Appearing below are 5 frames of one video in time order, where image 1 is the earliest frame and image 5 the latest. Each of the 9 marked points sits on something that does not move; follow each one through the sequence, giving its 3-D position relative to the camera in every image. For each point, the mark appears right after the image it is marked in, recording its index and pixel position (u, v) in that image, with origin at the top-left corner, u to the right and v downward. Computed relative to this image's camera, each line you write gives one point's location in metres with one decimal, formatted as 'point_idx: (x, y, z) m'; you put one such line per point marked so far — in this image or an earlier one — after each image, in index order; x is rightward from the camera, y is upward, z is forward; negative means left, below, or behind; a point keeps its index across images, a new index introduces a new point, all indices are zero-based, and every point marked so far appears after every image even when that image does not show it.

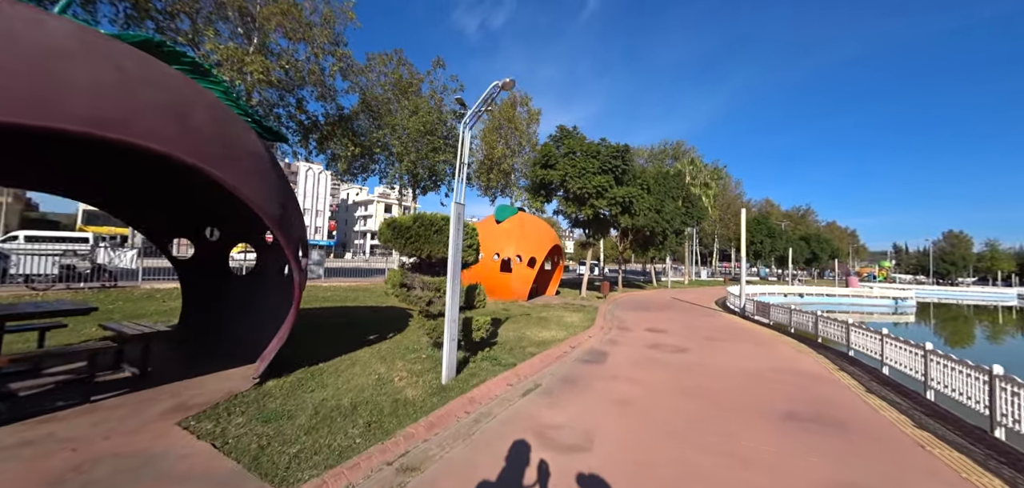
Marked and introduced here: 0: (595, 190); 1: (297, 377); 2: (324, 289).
0: (+3.6, +2.4, +16.4) m
1: (-2.7, -1.7, +4.8) m
2: (-8.1, -2.0, +16.4) m
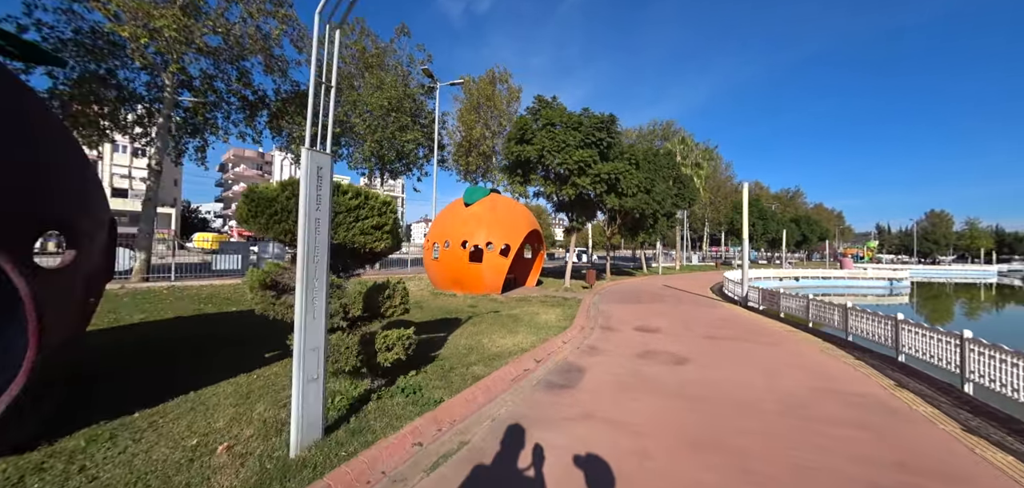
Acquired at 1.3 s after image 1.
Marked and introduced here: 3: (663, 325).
0: (+2.4, +3.0, +14.4) m
1: (-3.5, -1.6, +2.9) m
2: (-9.1, -1.6, +14.3) m
3: (+3.5, -1.9, +8.6) m
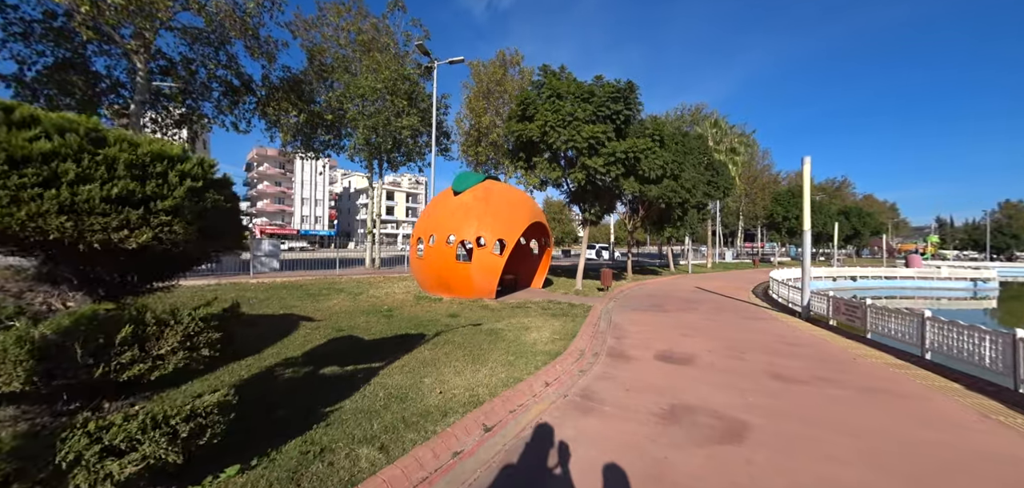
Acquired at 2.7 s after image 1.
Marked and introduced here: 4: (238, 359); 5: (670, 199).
0: (+2.4, +3.2, +12.0) m
1: (-4.3, -1.5, +0.9) m
2: (-9.1, -1.5, +12.6) m
3: (+3.0, -1.8, +6.2) m
4: (-4.0, -1.7, +5.5) m
5: (+7.3, +2.0, +17.3) m
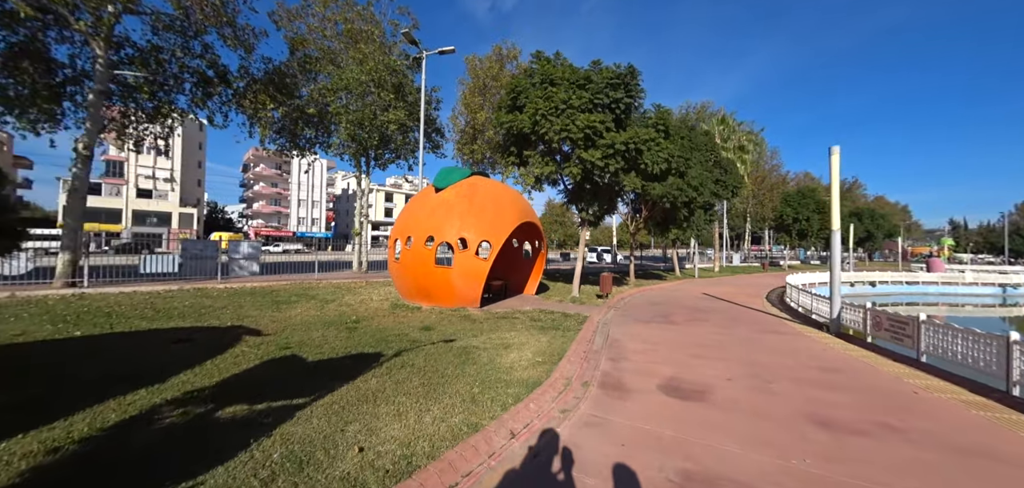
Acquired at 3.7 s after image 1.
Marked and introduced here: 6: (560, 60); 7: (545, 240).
0: (+2.0, +3.1, +10.8) m
1: (-4.7, -1.5, -0.3) m
2: (-9.5, -1.6, +11.5) m
3: (+2.6, -1.8, +4.9) m
4: (-4.4, -1.7, +4.3) m
5: (+7.0, +1.9, +16.1) m
6: (+1.6, +6.0, +12.3) m
7: (+1.1, +0.1, +12.7) m
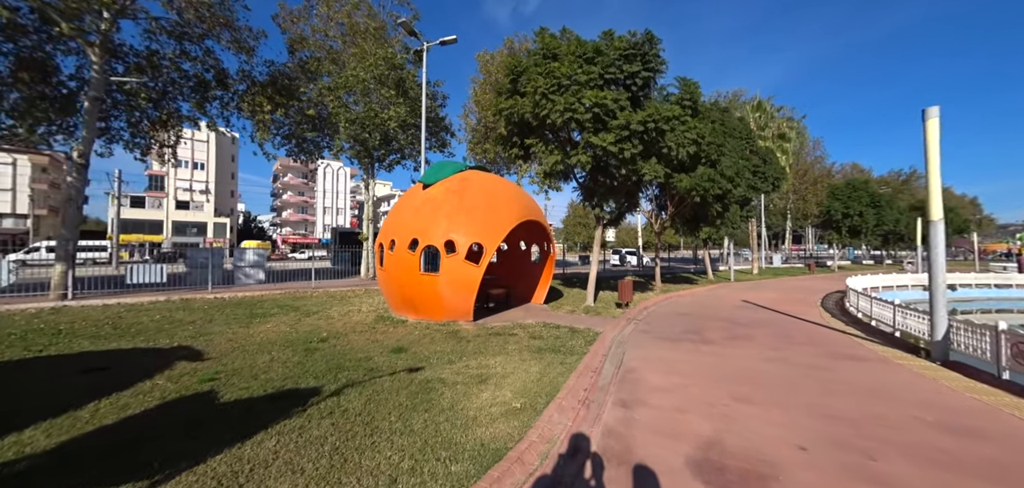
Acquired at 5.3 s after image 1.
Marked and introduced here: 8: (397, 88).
0: (+1.9, +3.1, +9.1) m
1: (-5.5, -1.5, -1.5) m
2: (-9.4, -1.8, +10.6) m
3: (+2.2, -1.7, +3.2) m
4: (-4.8, -1.8, +3.1) m
5: (+7.3, +1.9, +14.1) m
6: (+1.5, +5.9, +10.7) m
7: (+1.2, +0.1, +11.1) m
8: (-5.8, +7.9, +19.2) m
